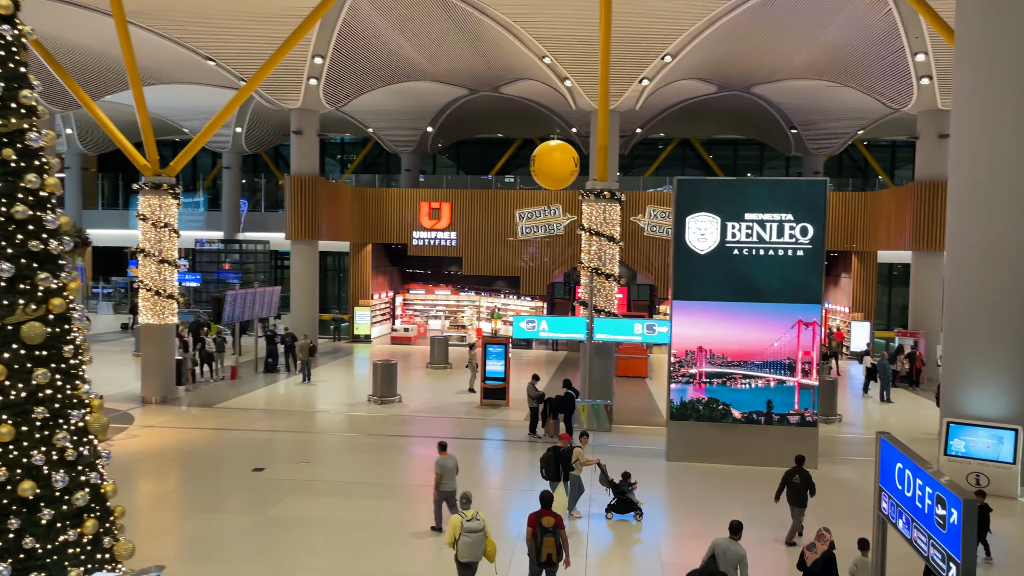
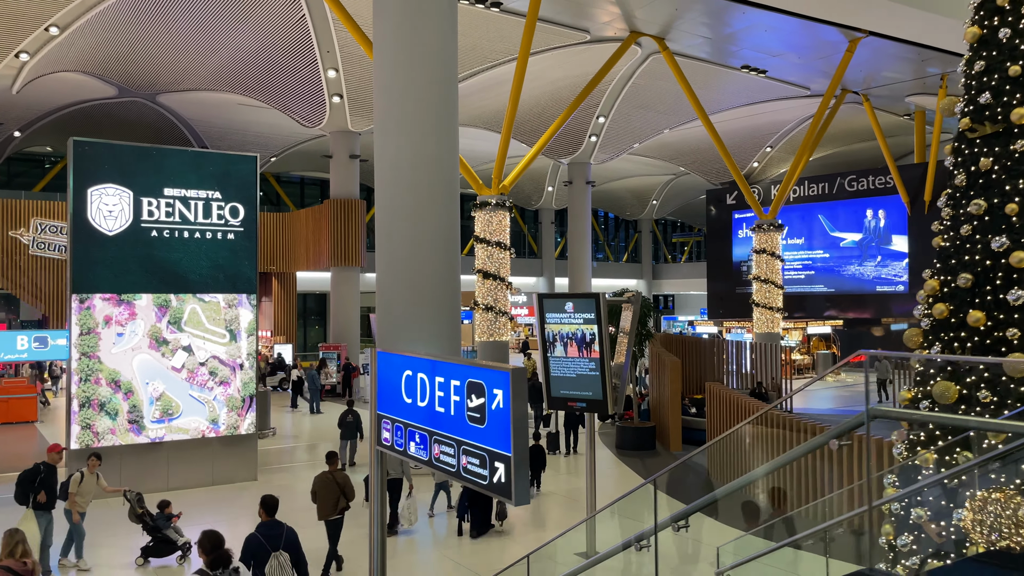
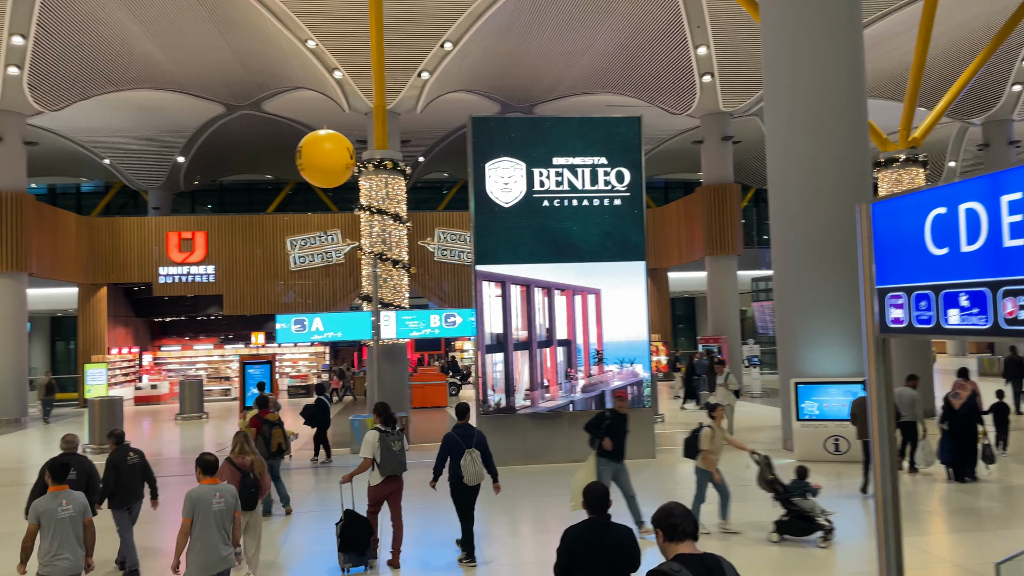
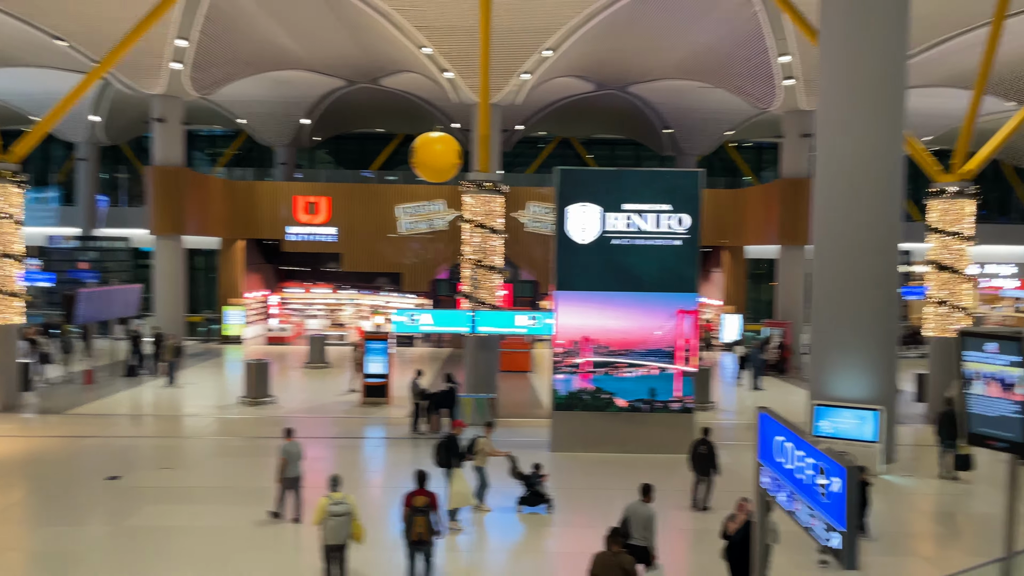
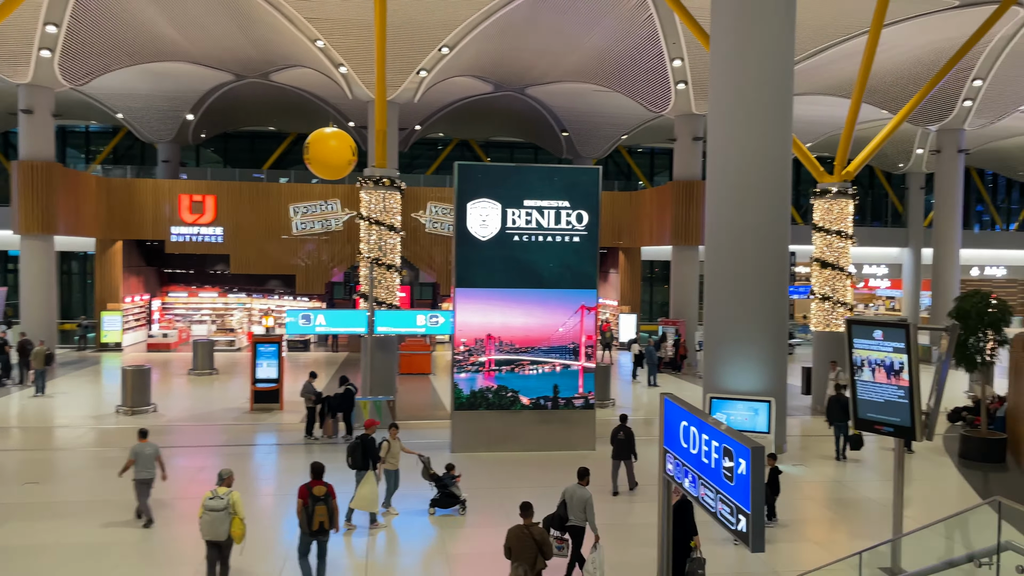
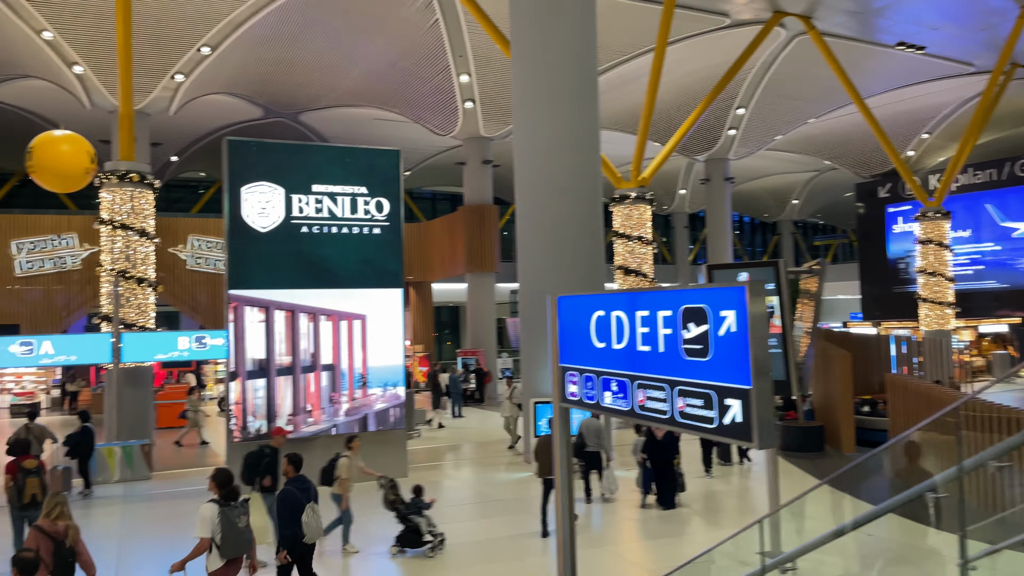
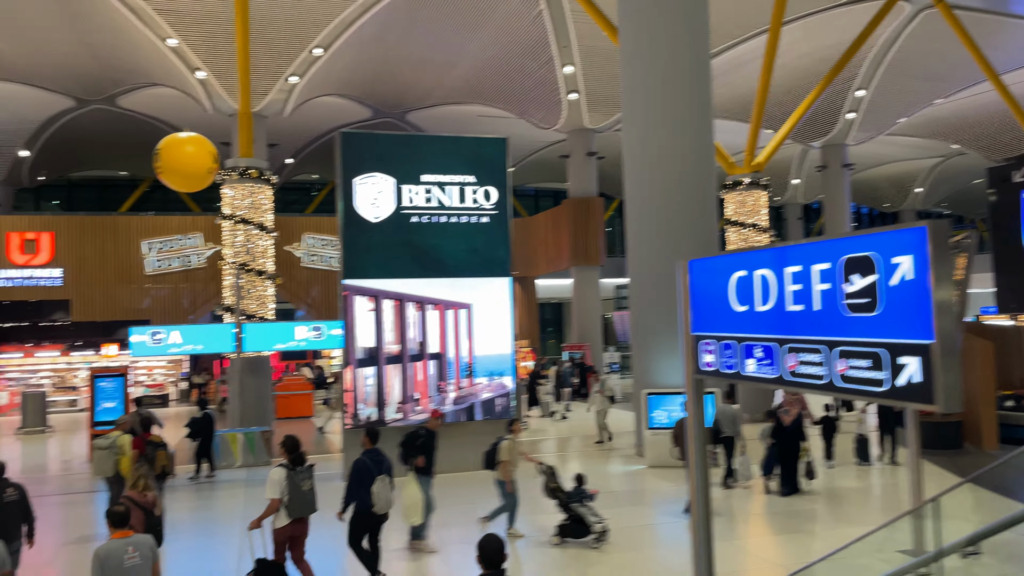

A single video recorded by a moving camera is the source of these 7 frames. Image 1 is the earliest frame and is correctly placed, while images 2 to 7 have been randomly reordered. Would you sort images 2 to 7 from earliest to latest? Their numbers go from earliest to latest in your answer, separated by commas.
4, 5, 2, 6, 7, 3
